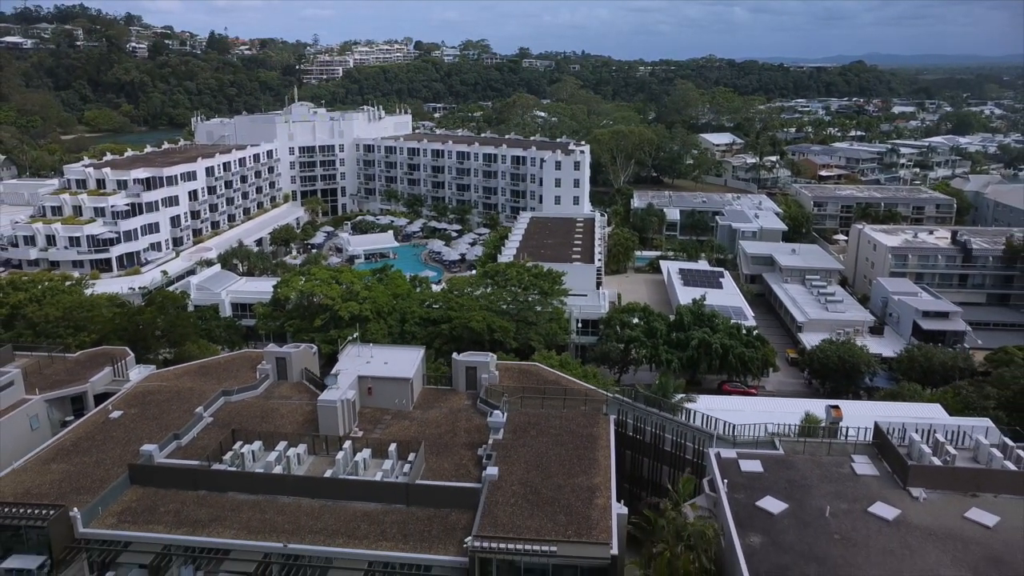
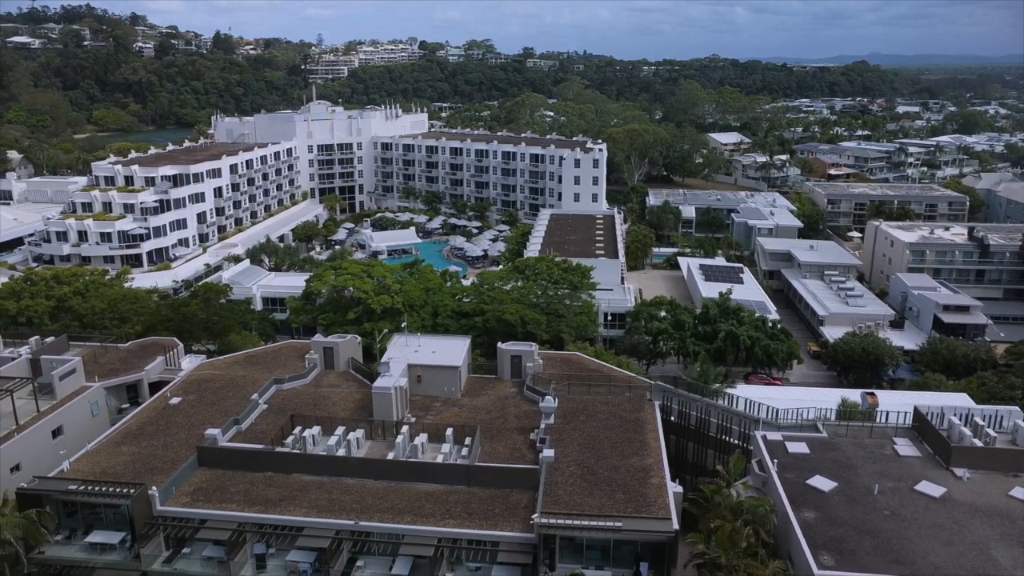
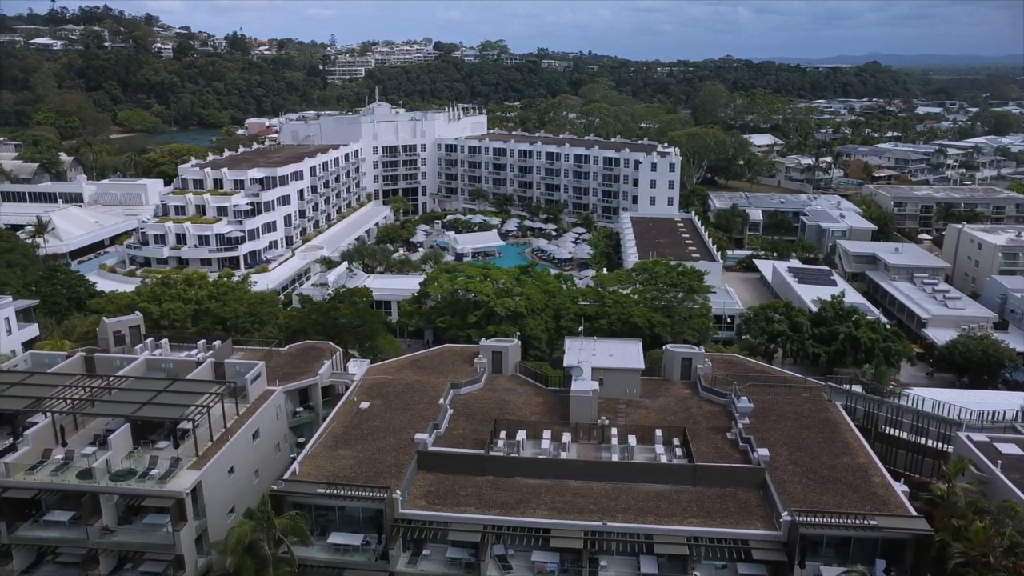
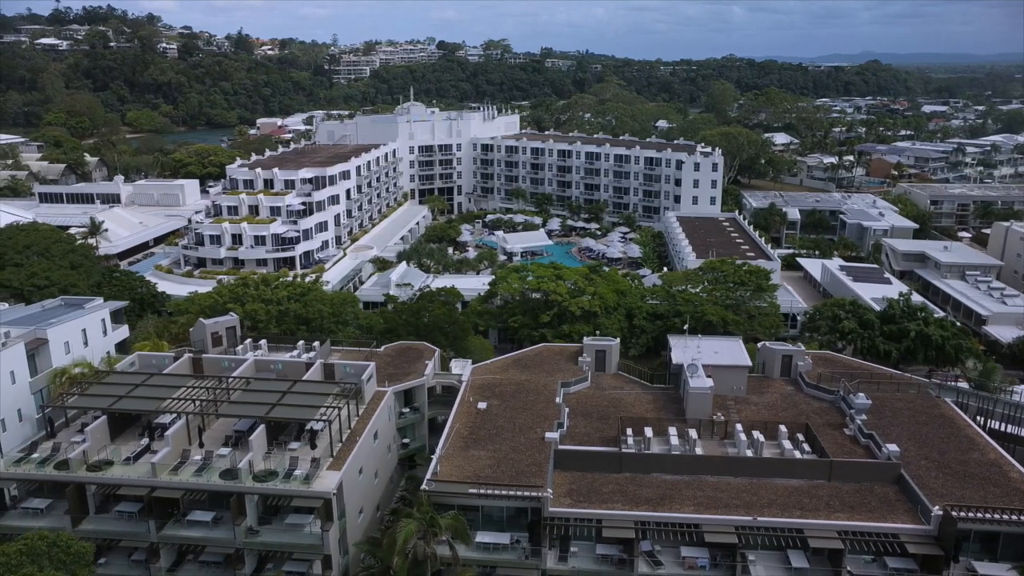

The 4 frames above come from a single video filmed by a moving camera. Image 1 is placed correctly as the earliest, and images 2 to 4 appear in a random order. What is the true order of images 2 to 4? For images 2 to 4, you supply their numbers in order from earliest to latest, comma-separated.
2, 3, 4
